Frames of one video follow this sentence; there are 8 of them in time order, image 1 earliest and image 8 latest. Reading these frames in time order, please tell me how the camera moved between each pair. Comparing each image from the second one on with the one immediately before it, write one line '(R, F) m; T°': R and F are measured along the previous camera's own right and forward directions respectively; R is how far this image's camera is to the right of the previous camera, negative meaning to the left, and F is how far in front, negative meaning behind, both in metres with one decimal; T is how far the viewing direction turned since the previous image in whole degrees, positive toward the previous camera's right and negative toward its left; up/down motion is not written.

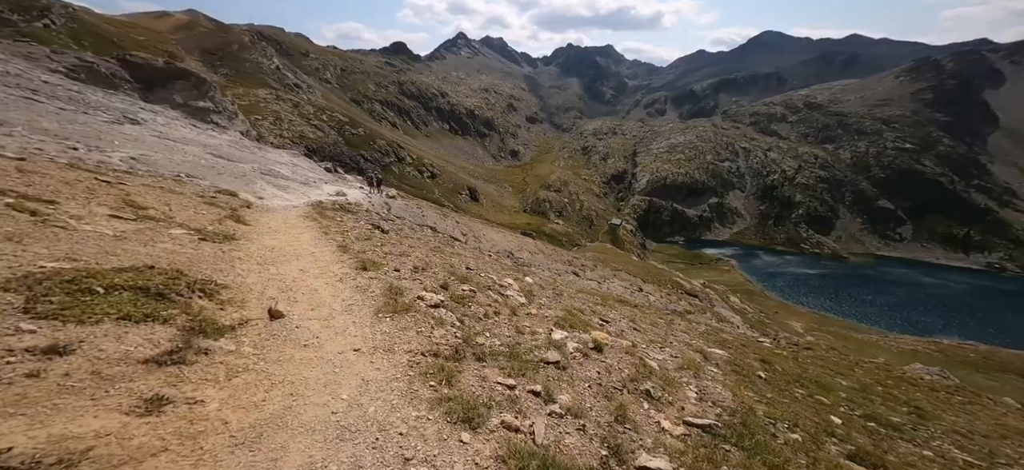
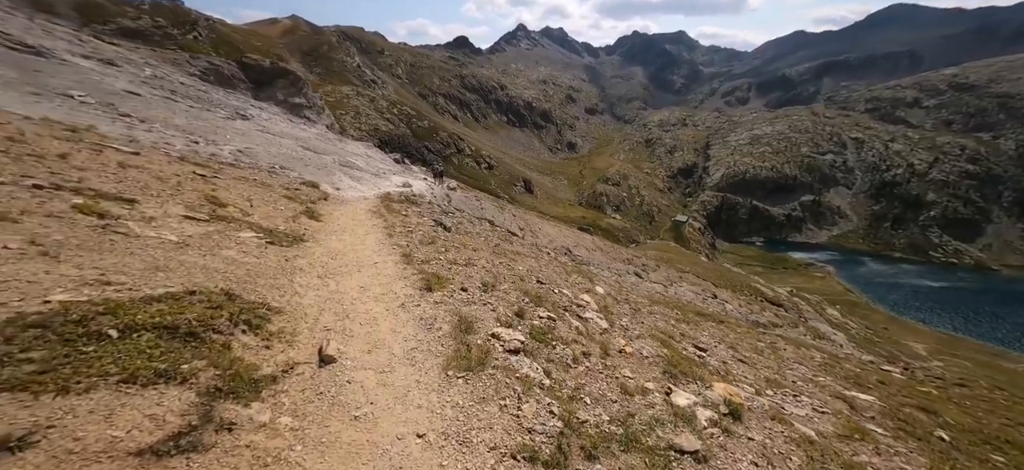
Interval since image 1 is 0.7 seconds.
(-2.9, +7.3) m; -8°
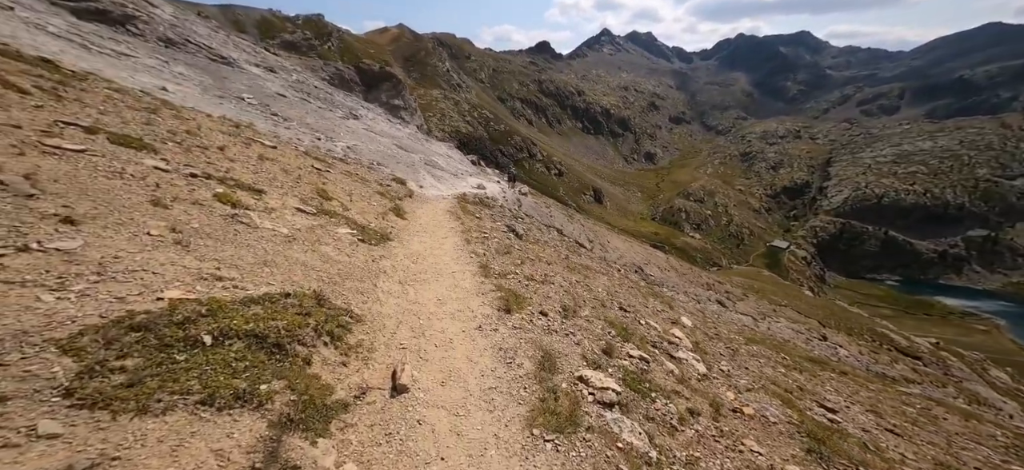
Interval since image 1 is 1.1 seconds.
(-1.3, +3.4) m; -12°
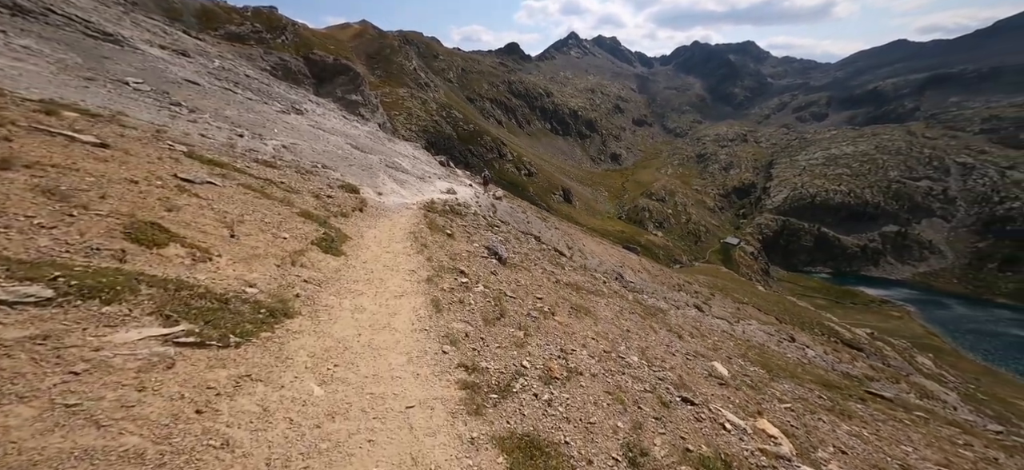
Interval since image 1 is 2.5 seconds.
(-2.3, +22.1) m; +4°
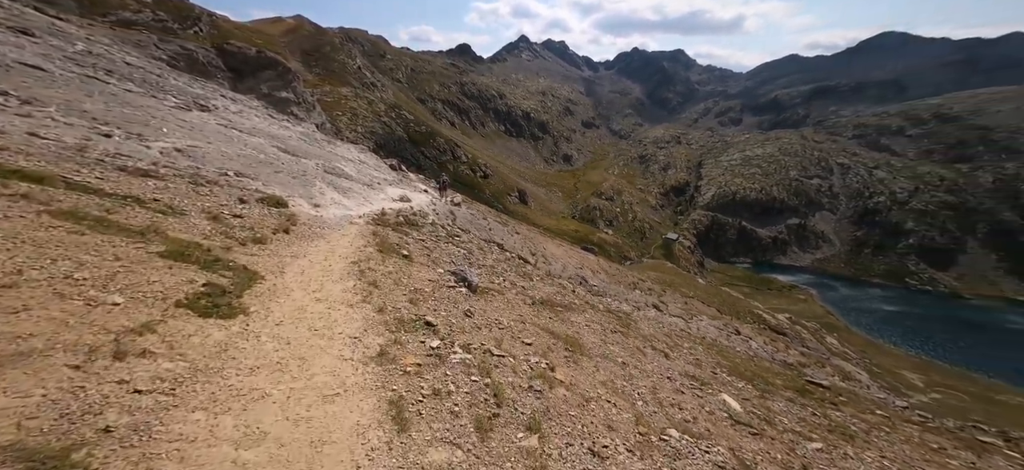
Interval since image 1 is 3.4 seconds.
(-2.5, +12.5) m; +6°
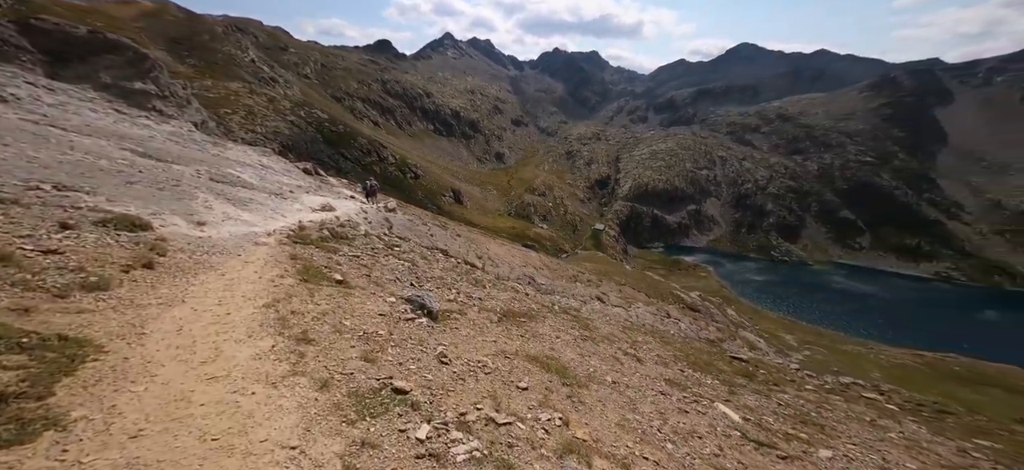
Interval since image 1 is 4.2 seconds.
(-3.9, +9.2) m; +9°
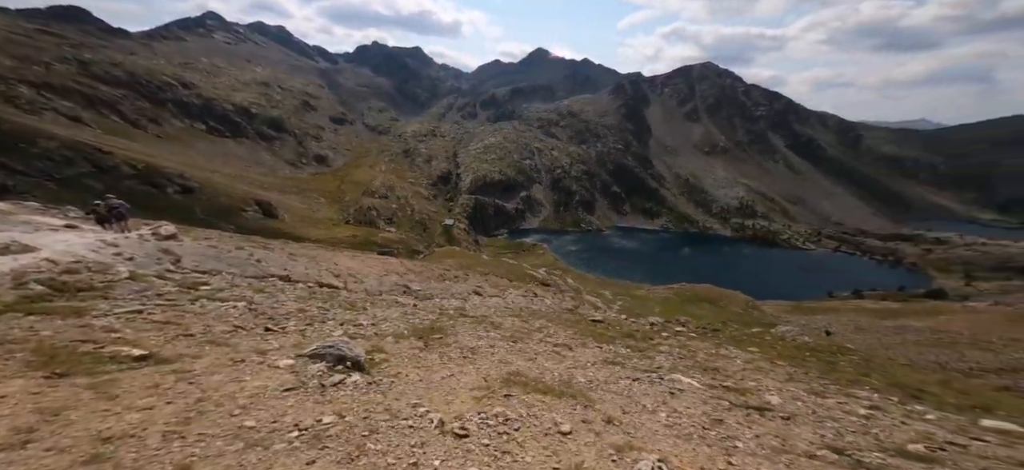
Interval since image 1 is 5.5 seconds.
(-9.6, +11.4) m; +20°
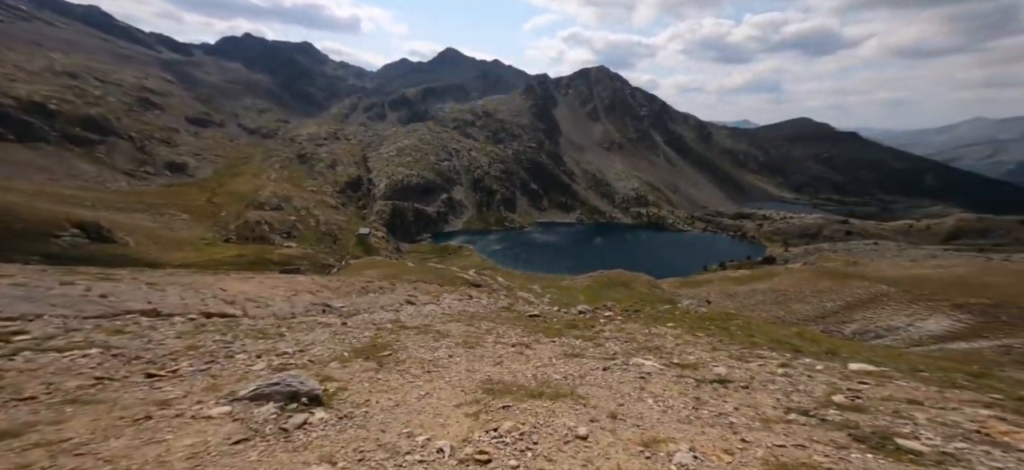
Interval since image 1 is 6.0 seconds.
(-4.3, +2.4) m; +10°
